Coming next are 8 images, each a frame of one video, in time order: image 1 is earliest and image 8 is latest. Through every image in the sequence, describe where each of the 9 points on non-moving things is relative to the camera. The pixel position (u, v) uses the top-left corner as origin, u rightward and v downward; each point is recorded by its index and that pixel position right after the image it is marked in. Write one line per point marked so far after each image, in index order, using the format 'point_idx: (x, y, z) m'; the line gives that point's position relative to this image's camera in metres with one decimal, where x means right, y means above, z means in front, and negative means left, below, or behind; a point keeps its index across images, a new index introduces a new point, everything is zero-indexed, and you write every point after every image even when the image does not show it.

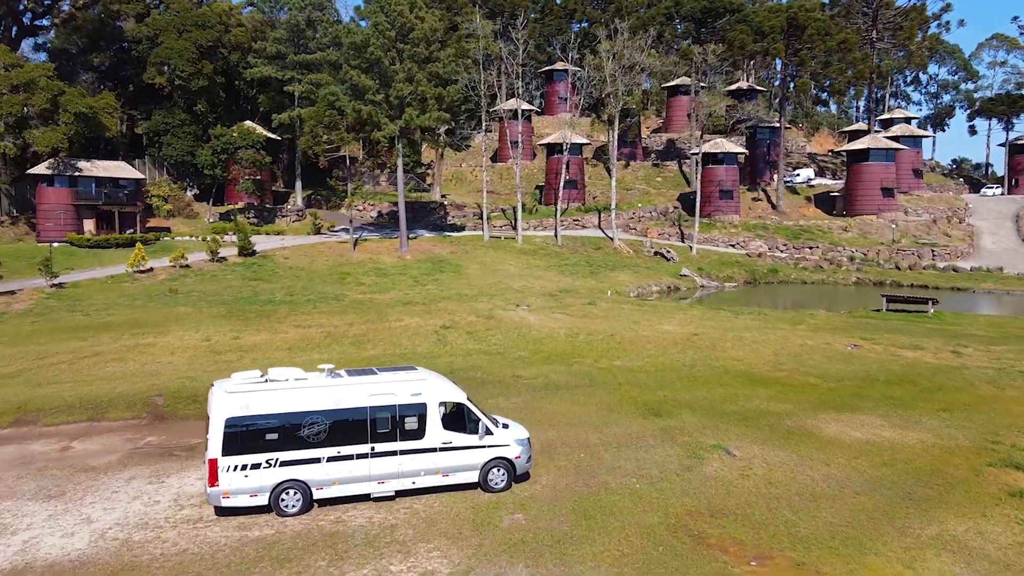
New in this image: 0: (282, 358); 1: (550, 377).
0: (-3.7, -1.1, +17.4) m
1: (+0.6, -1.3, +15.8) m
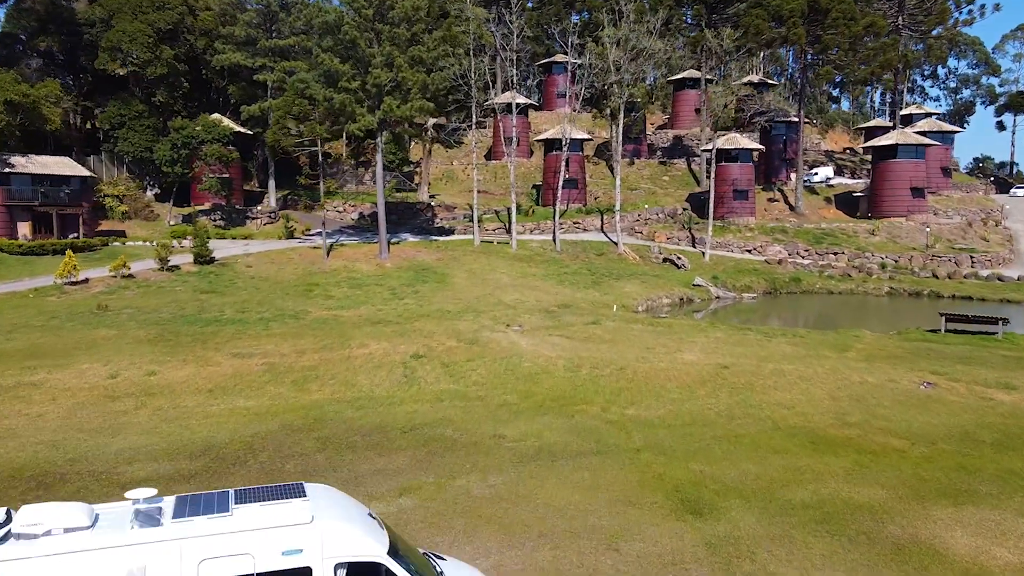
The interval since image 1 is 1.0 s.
0: (-3.9, -1.4, +13.4) m
1: (+0.4, -1.6, +11.8) m
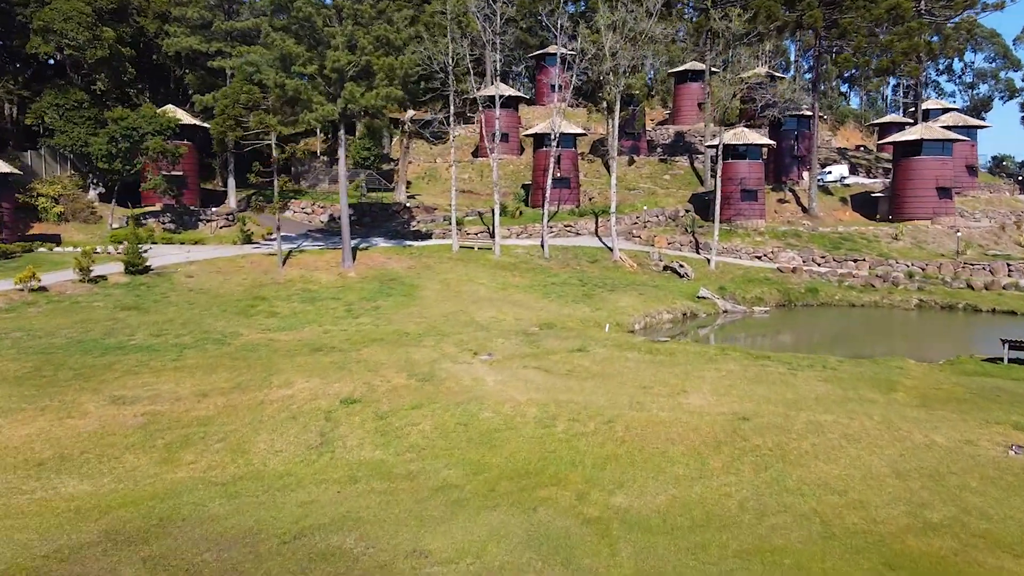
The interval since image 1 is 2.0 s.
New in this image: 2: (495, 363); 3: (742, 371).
0: (-4.5, -1.8, +9.5) m
1: (-0.2, -2.0, +7.9) m
2: (-0.3, -1.2, +17.3) m
3: (+3.6, -1.3, +16.8) m
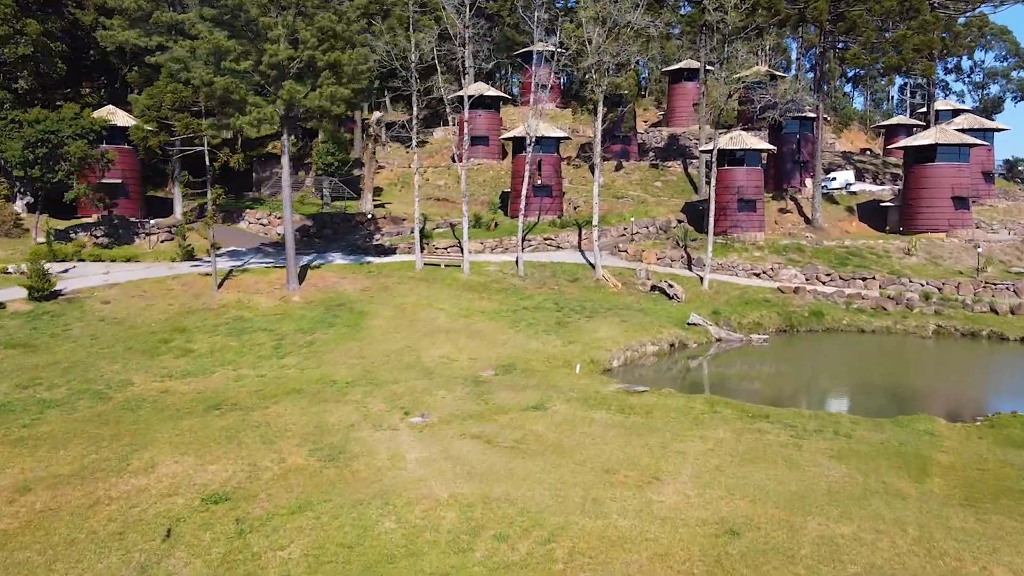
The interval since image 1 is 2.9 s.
0: (-5.3, -2.4, +6.1) m
1: (-1.0, -2.6, +4.5) m
2: (-1.1, -1.8, +14.0) m
3: (+2.8, -1.9, +13.4) m
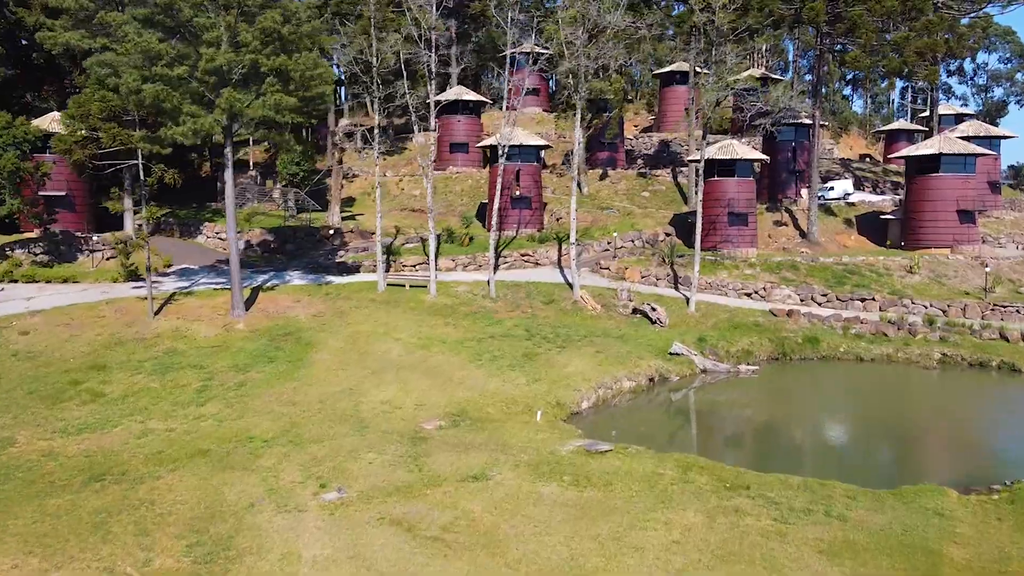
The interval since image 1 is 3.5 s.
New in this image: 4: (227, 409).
0: (-6.0, -3.0, +3.8) m
1: (-1.8, -3.2, +2.3) m
2: (-1.9, -2.4, +11.7) m
3: (+2.0, -2.5, +11.2) m
4: (-4.4, -1.9, +16.6) m
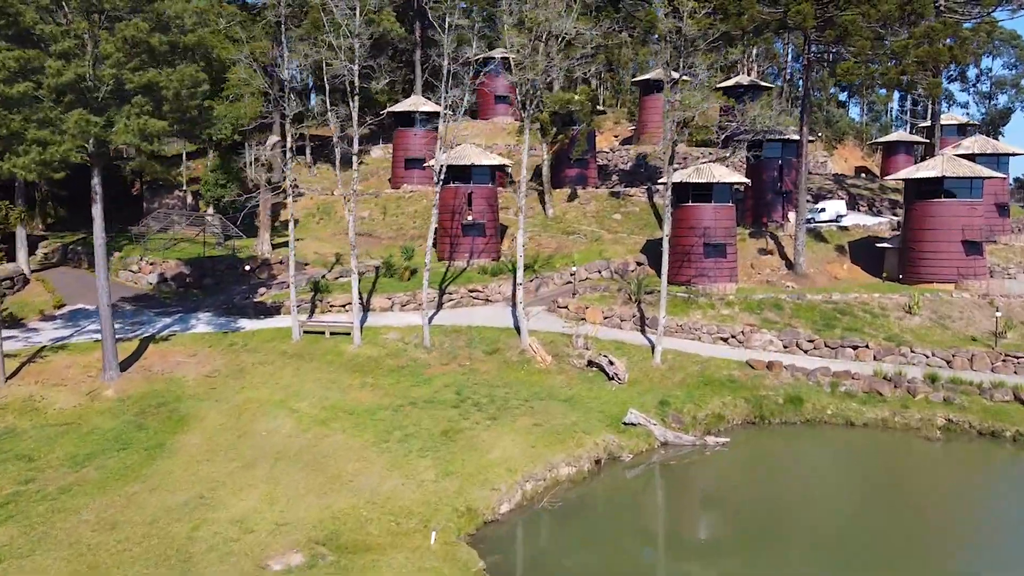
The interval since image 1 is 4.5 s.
0: (-7.4, -4.0, 0.0) m
1: (-3.2, -4.3, -1.5) m
2: (-3.3, -3.5, +7.9) m
3: (+0.6, -3.6, +7.4) m
4: (-5.8, -2.9, +12.8) m
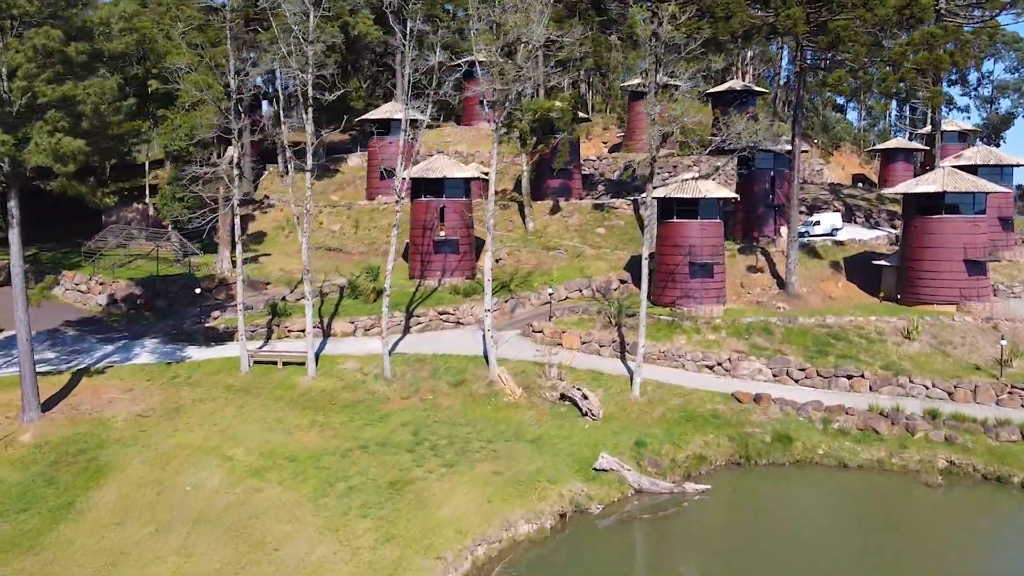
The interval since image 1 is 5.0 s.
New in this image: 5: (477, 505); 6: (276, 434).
0: (-8.1, -4.6, -1.8) m
1: (-3.8, -4.8, -3.3) m
2: (-4.0, -4.0, +6.1) m
3: (-0.1, -4.2, +5.6) m
4: (-6.5, -3.5, +11.0) m
5: (-0.5, -3.2, +16.3) m
6: (-4.1, -2.5, +19.0) m
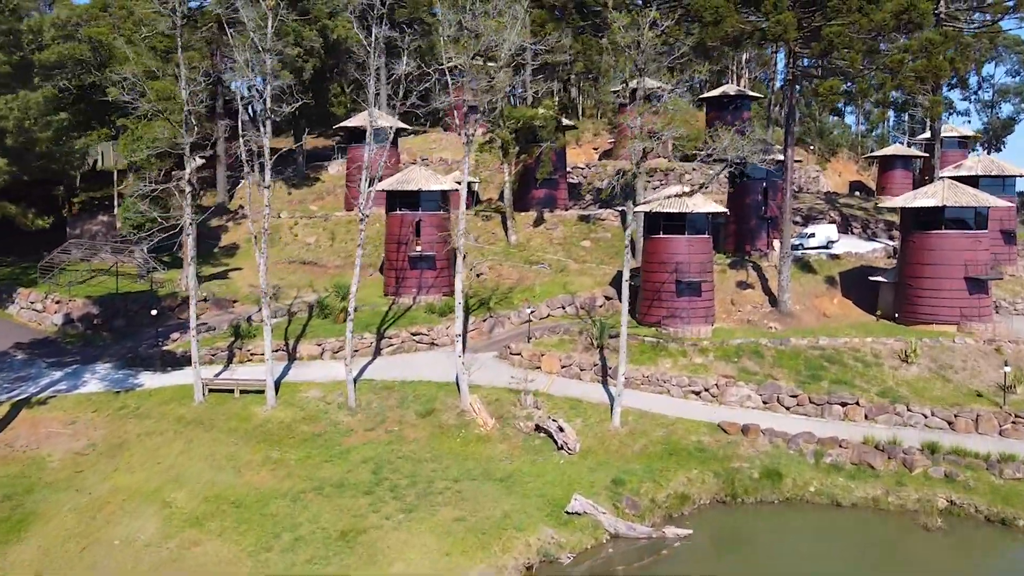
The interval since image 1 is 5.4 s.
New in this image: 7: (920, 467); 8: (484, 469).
0: (-8.7, -5.1, -3.1) m
1: (-4.4, -5.3, -4.7) m
2: (-4.5, -4.5, +4.7) m
3: (-0.6, -4.6, +4.2) m
4: (-7.0, -3.9, +9.6) m
5: (-1.0, -3.7, +15.0) m
6: (-4.7, -3.0, +17.6) m
7: (+7.5, -3.3, +19.8) m
8: (-0.5, -3.2, +18.9) m
